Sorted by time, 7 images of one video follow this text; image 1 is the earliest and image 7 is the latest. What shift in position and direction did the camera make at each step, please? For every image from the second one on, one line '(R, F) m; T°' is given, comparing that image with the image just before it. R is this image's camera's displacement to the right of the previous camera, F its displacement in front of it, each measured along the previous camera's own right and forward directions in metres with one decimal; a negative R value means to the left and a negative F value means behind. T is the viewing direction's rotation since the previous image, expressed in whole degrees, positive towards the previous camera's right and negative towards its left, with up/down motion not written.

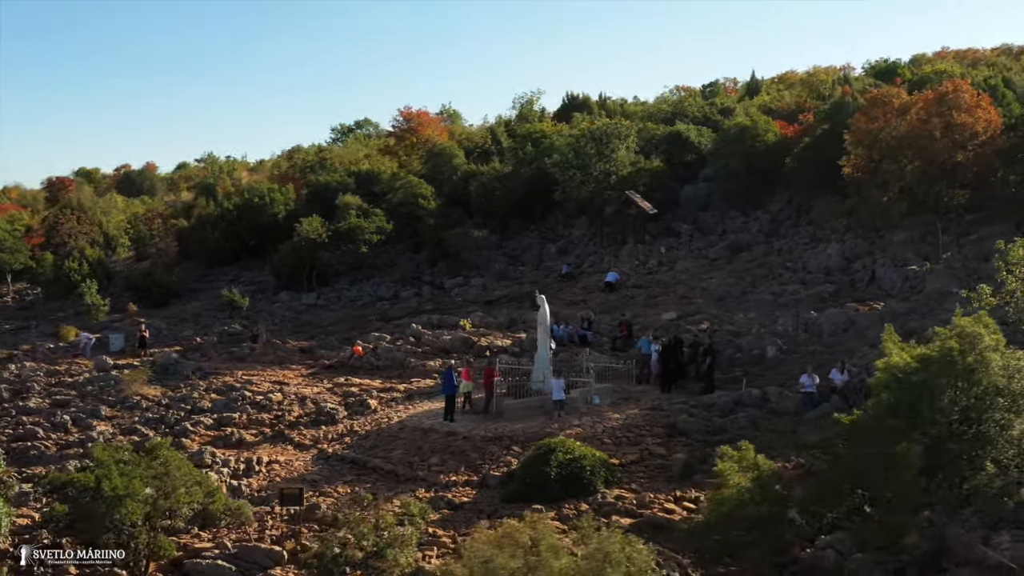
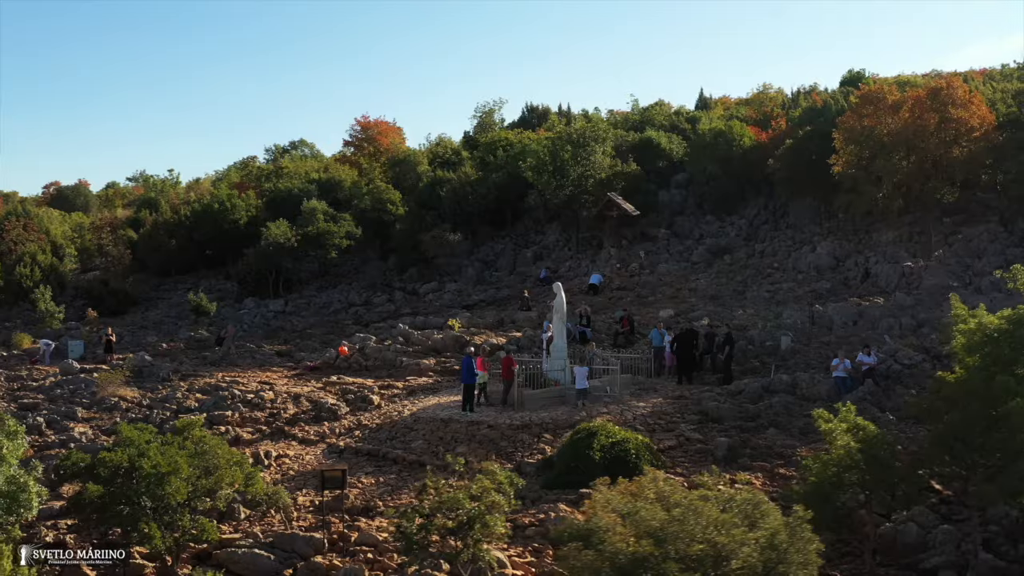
(-1.6, +0.8) m; +4°
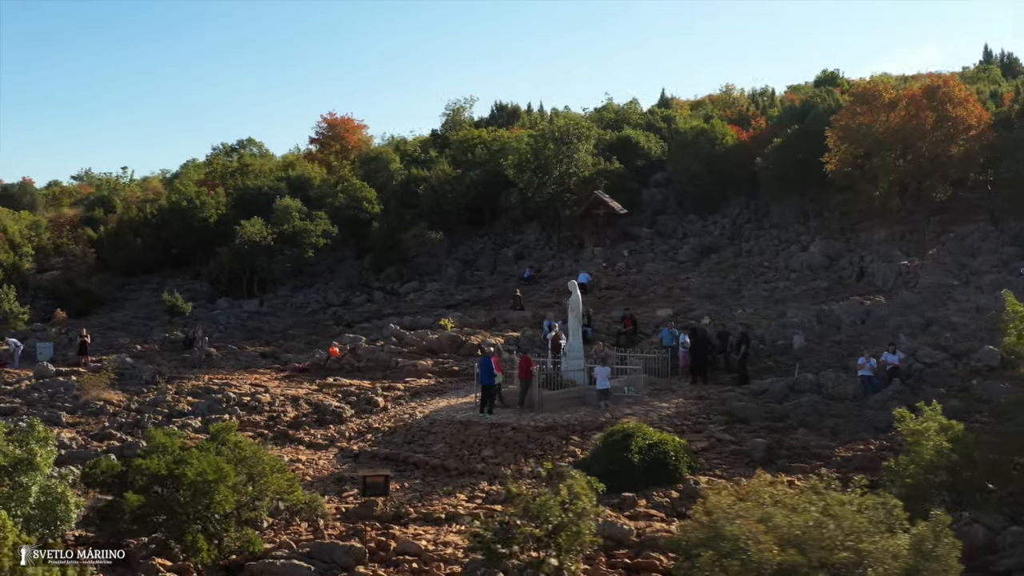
(-1.2, +0.6) m; +3°
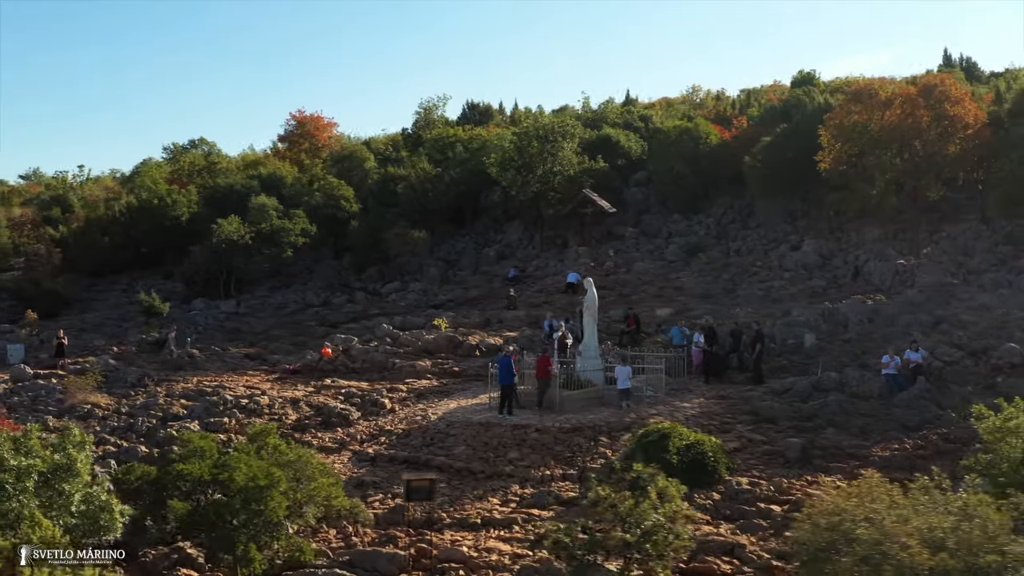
(-1.1, +0.5) m; +3°
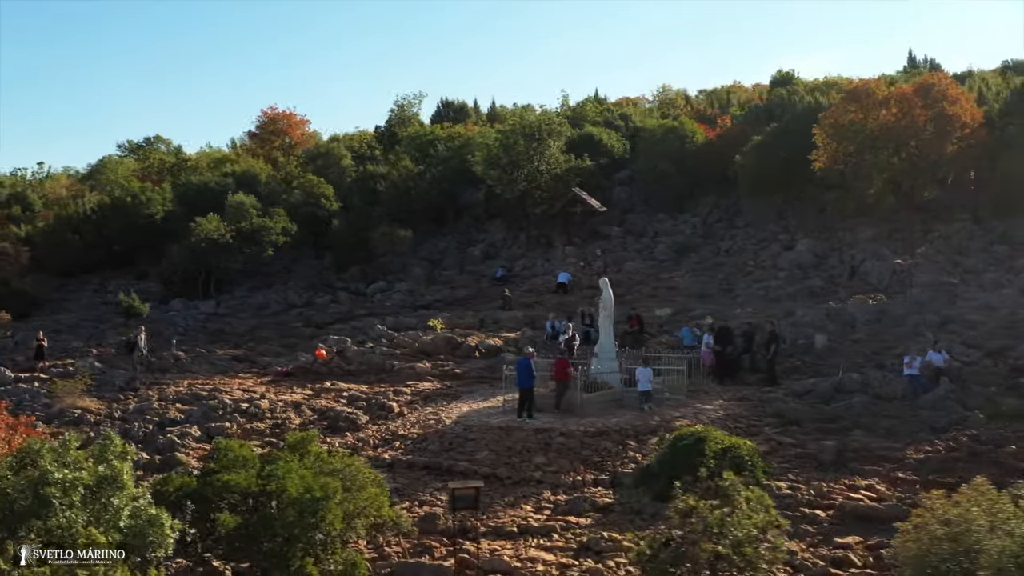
(-1.0, +0.5) m; +2°
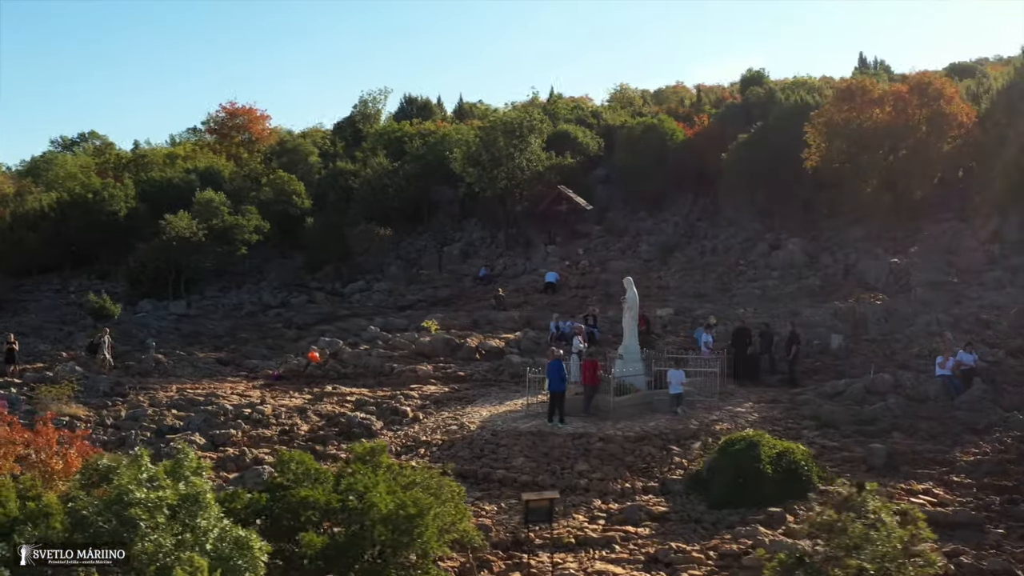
(-1.4, +0.7) m; +4°
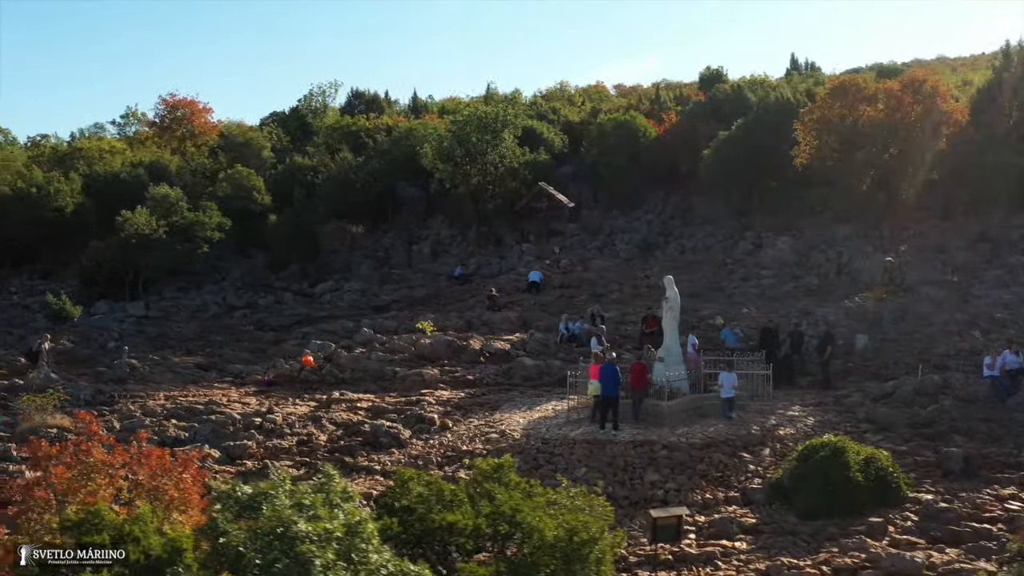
(-1.9, +1.0) m; +5°
